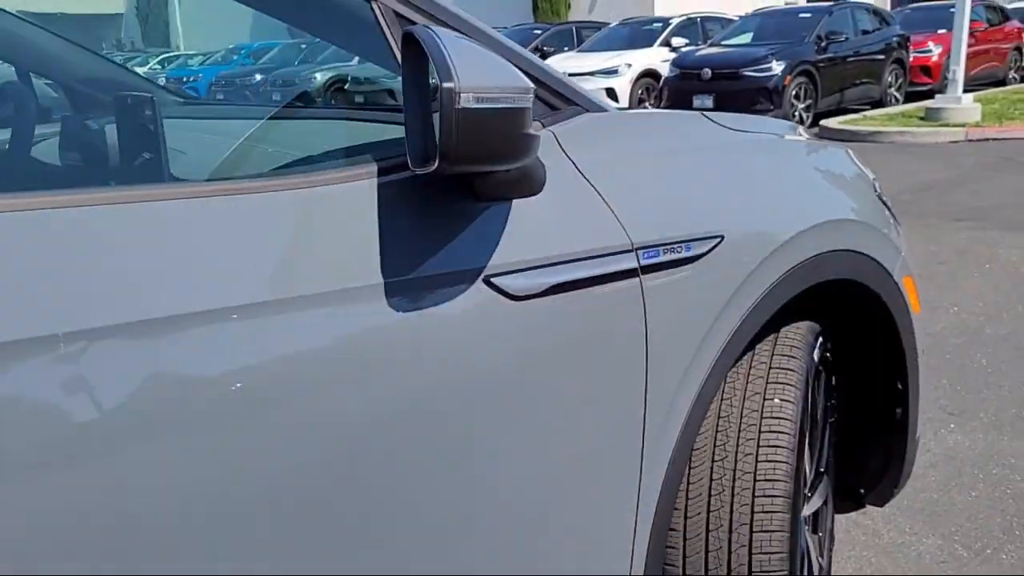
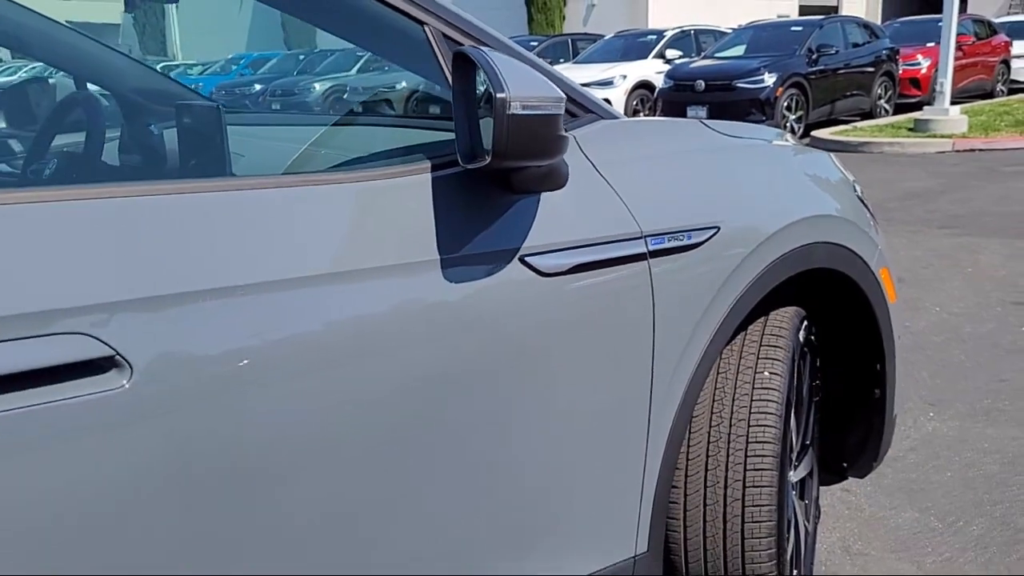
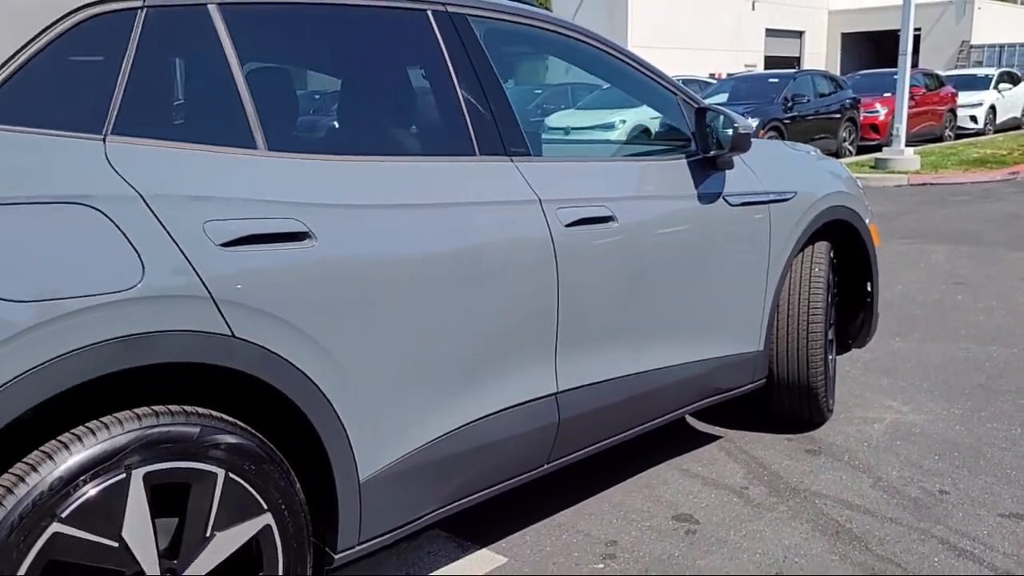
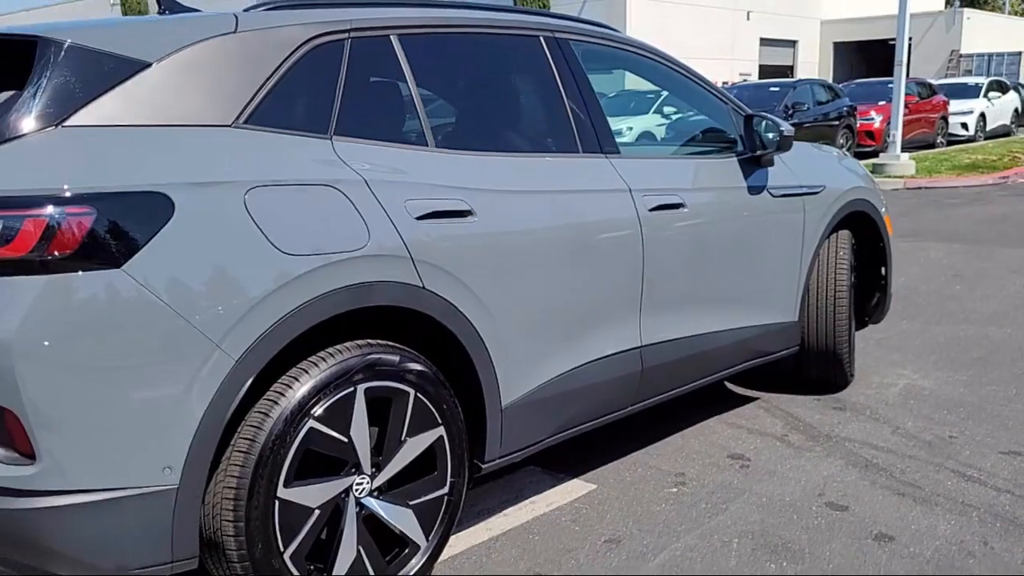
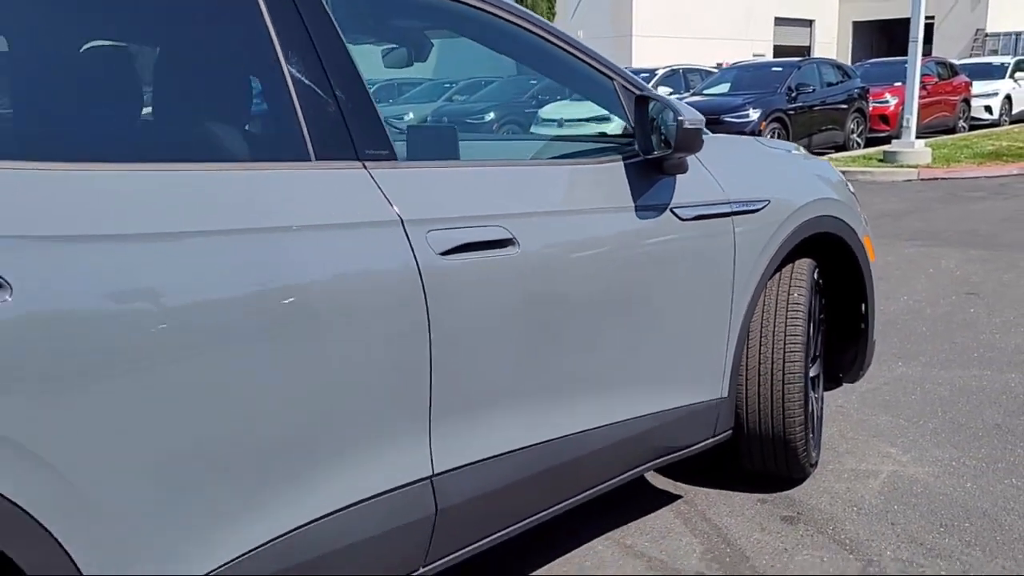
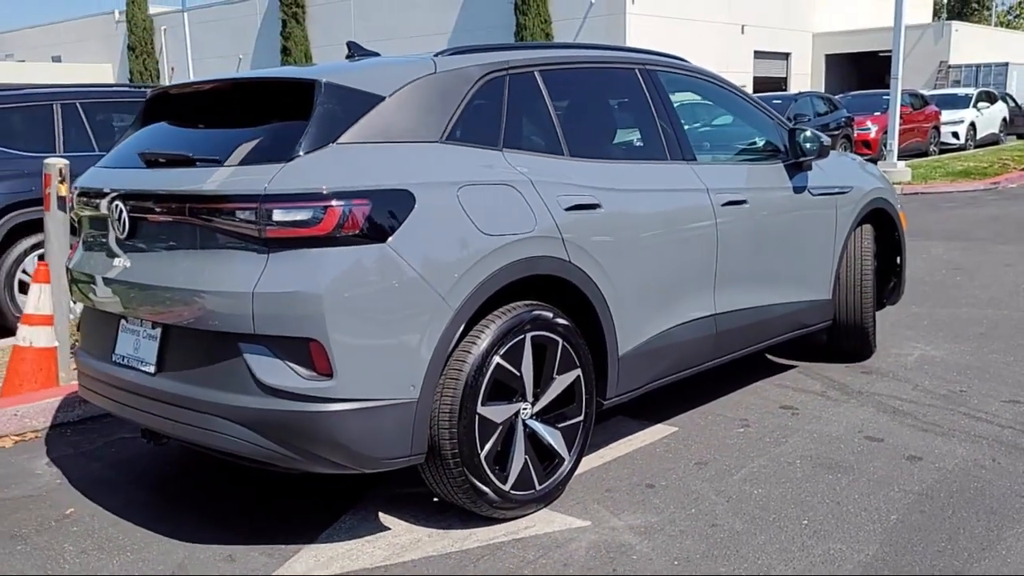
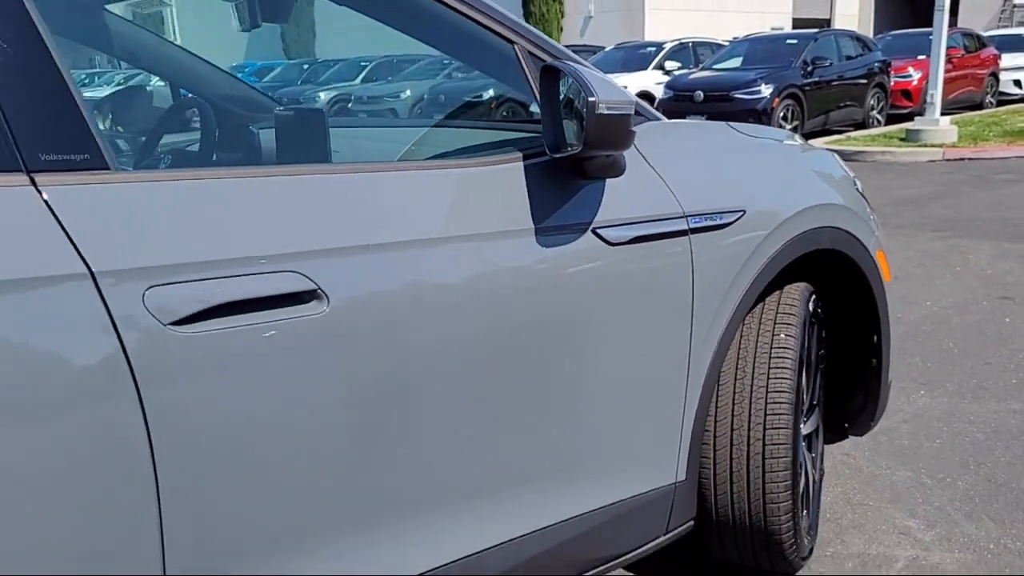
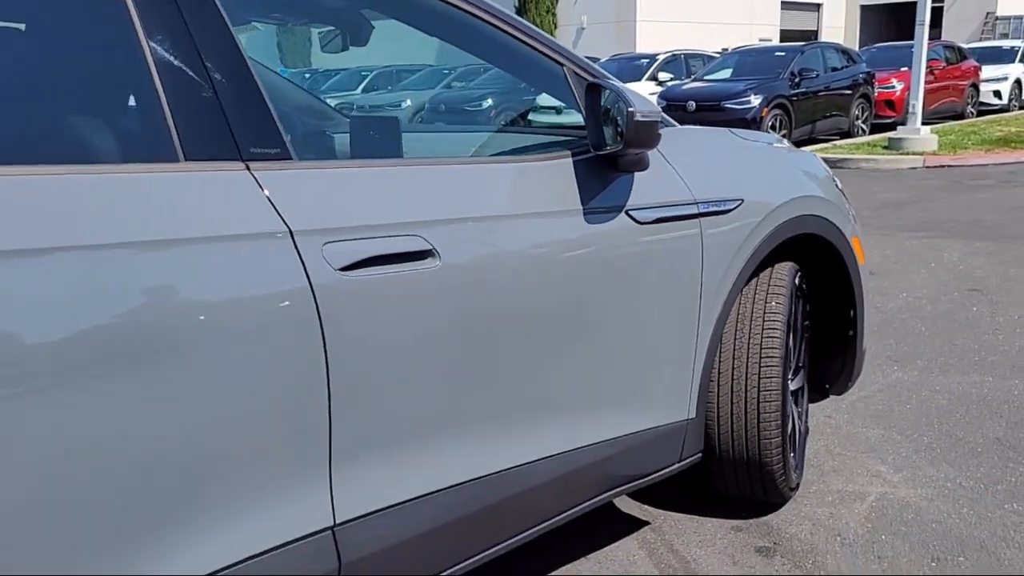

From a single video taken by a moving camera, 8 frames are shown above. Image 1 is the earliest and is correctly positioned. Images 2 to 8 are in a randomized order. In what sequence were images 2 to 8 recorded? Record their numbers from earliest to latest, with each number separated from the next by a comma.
2, 7, 8, 5, 3, 4, 6
